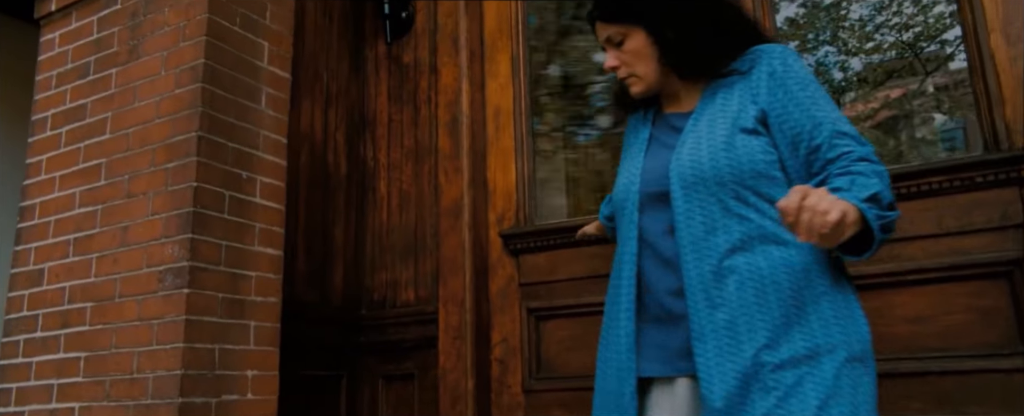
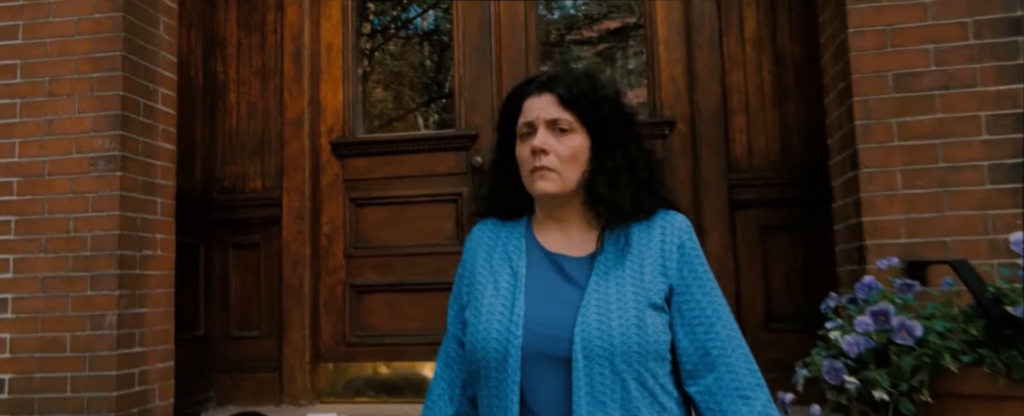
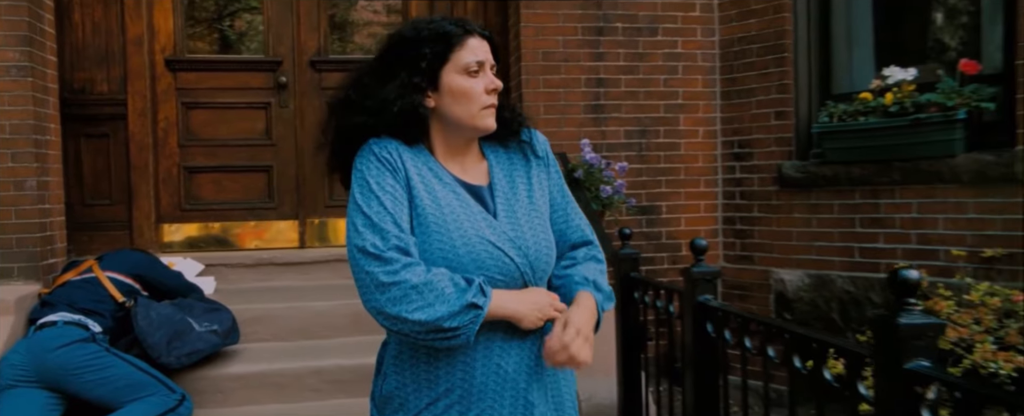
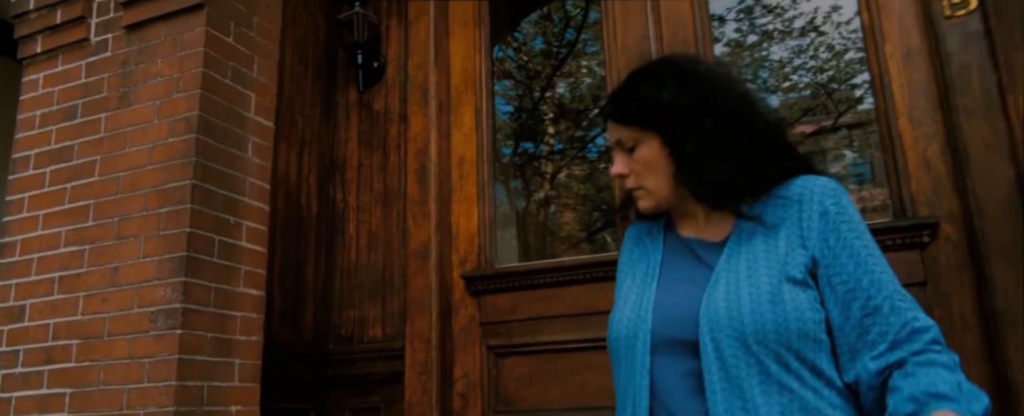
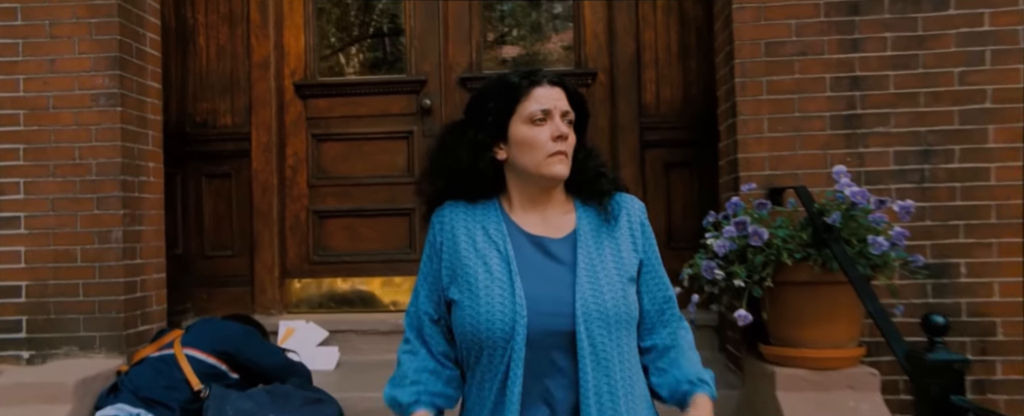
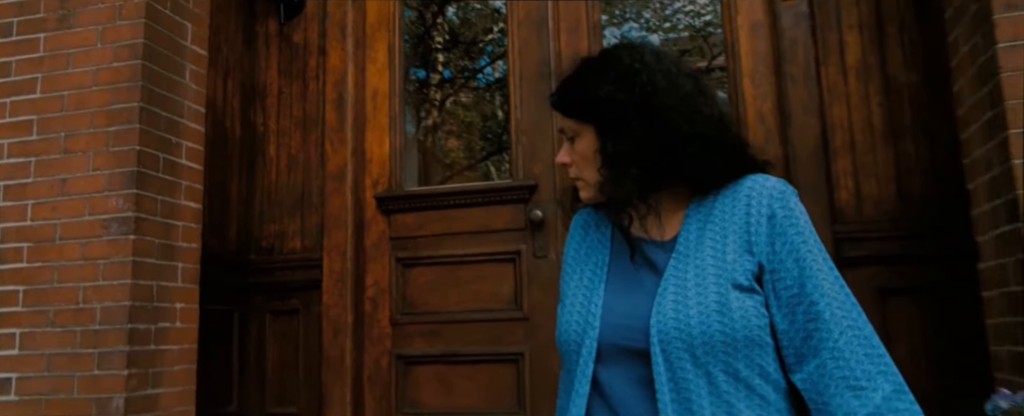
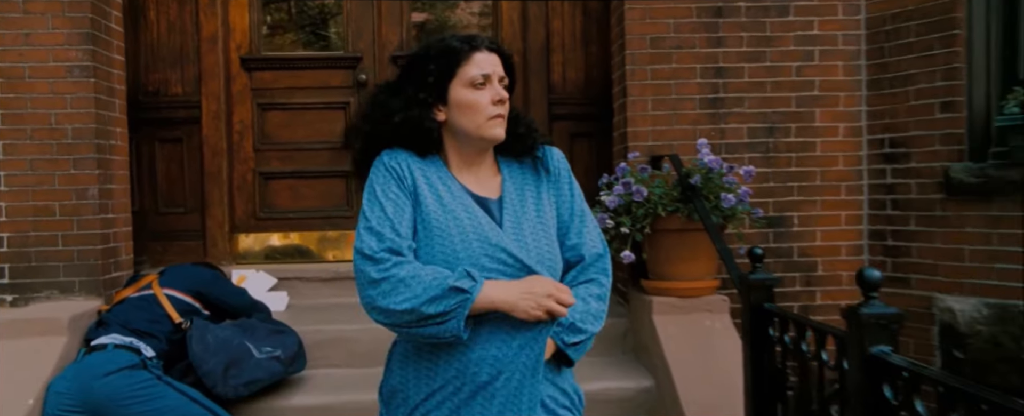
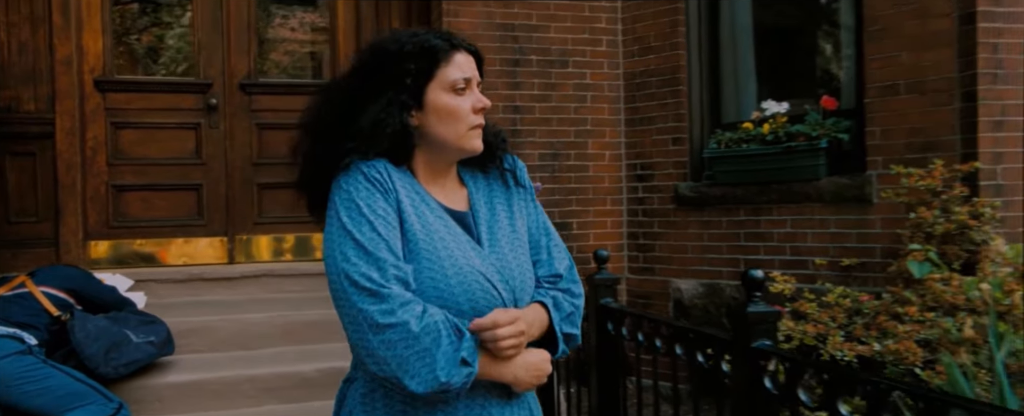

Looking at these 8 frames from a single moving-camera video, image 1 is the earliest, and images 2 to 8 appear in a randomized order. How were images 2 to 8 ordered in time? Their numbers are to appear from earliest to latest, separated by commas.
4, 6, 2, 5, 7, 3, 8
